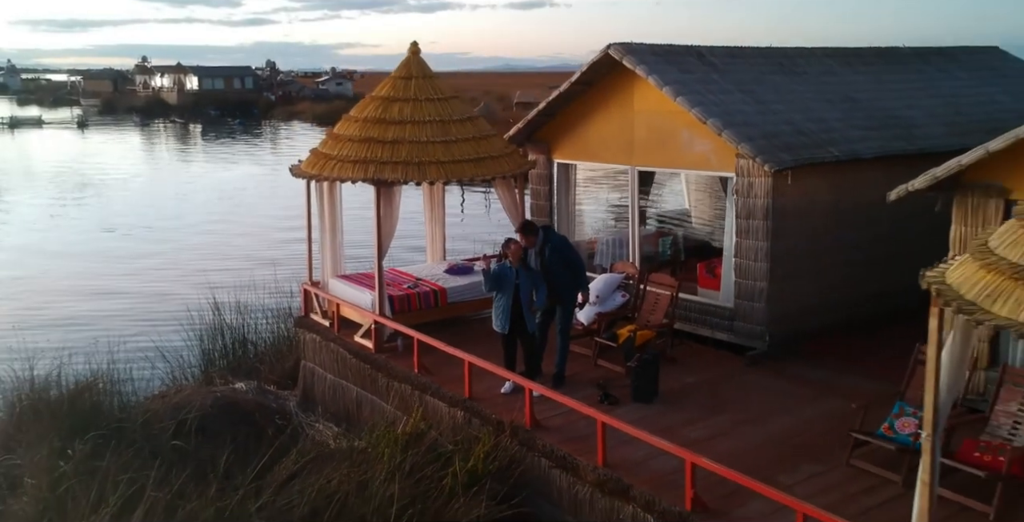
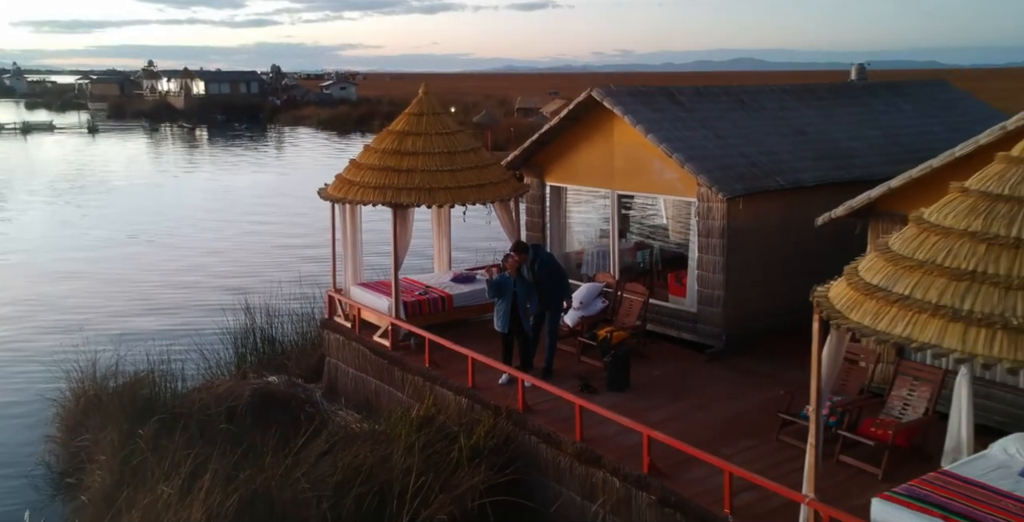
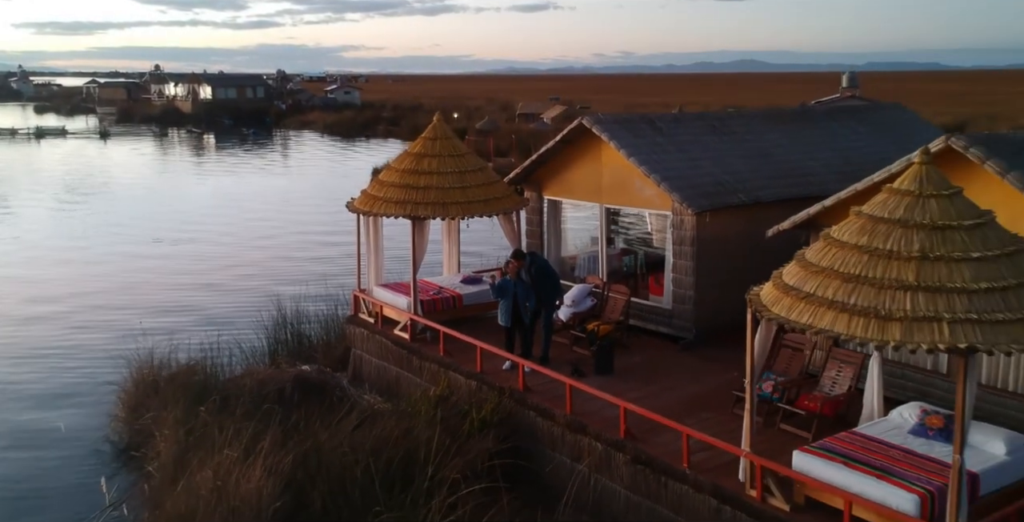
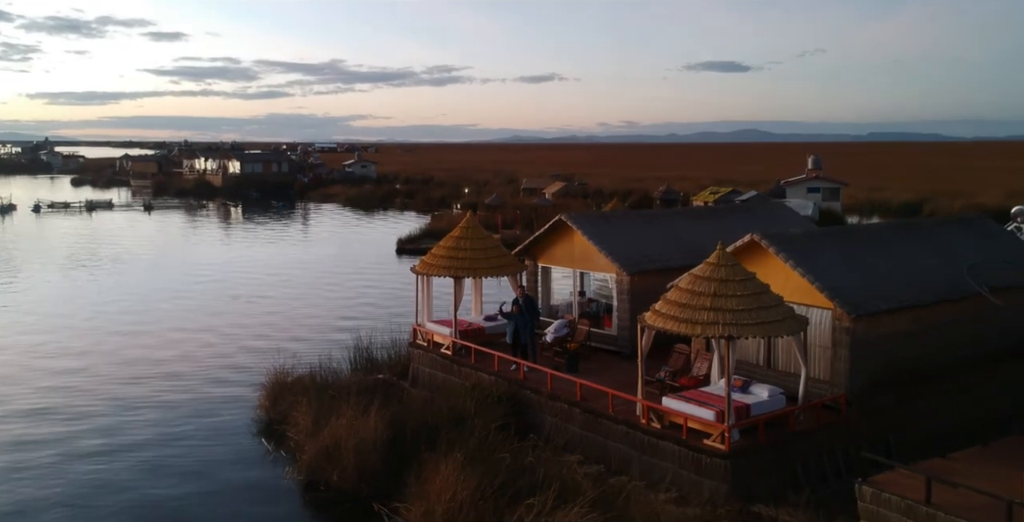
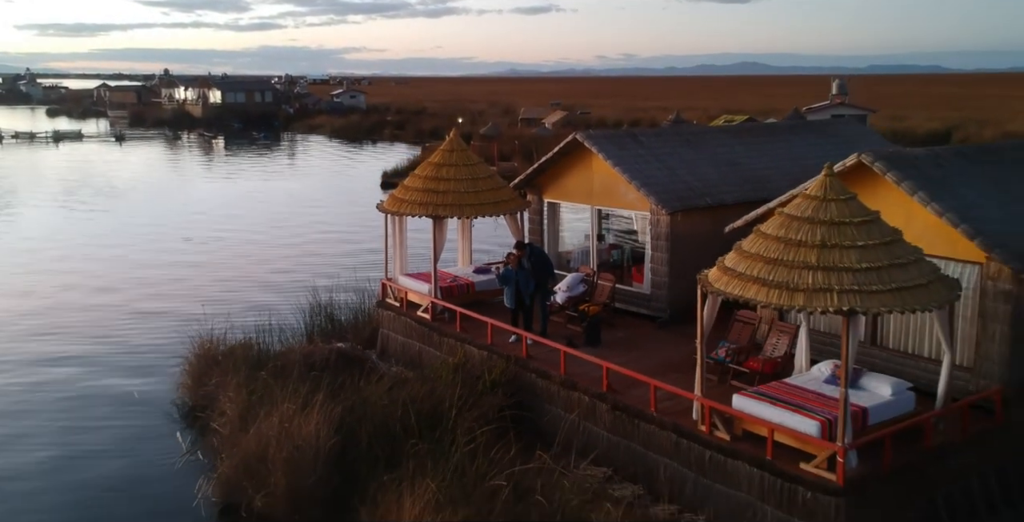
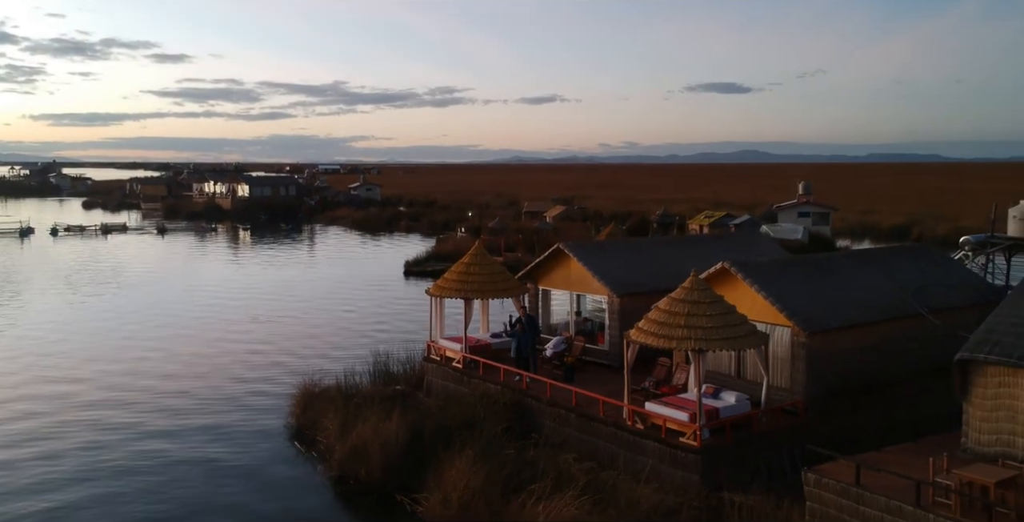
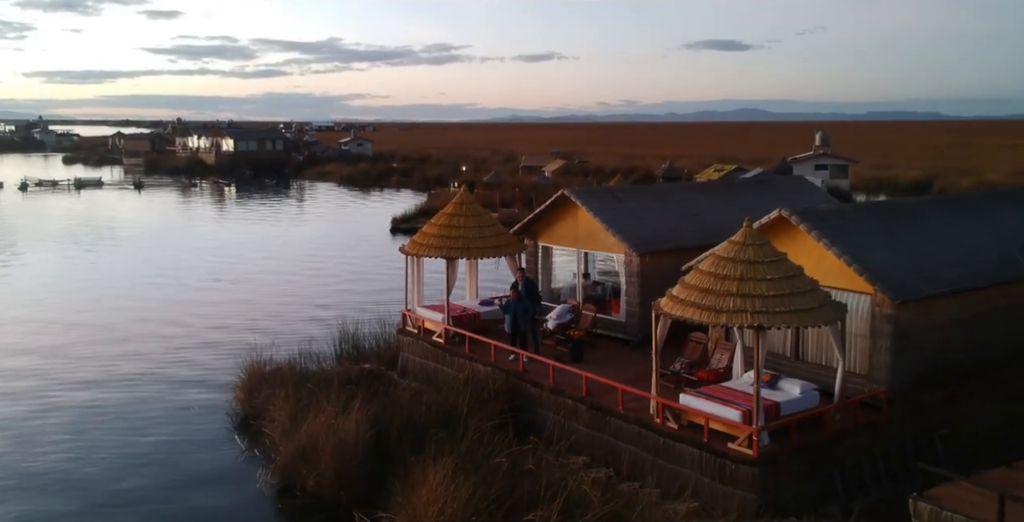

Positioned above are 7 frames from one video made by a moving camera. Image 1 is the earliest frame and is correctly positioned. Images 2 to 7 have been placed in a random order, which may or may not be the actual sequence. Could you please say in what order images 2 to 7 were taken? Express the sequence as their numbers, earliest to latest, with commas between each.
2, 3, 5, 7, 4, 6
